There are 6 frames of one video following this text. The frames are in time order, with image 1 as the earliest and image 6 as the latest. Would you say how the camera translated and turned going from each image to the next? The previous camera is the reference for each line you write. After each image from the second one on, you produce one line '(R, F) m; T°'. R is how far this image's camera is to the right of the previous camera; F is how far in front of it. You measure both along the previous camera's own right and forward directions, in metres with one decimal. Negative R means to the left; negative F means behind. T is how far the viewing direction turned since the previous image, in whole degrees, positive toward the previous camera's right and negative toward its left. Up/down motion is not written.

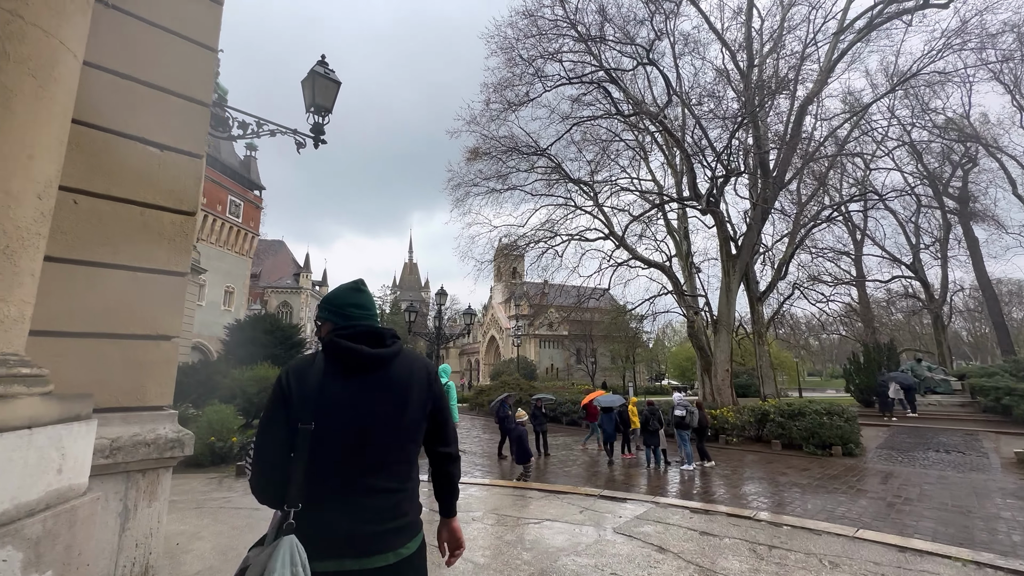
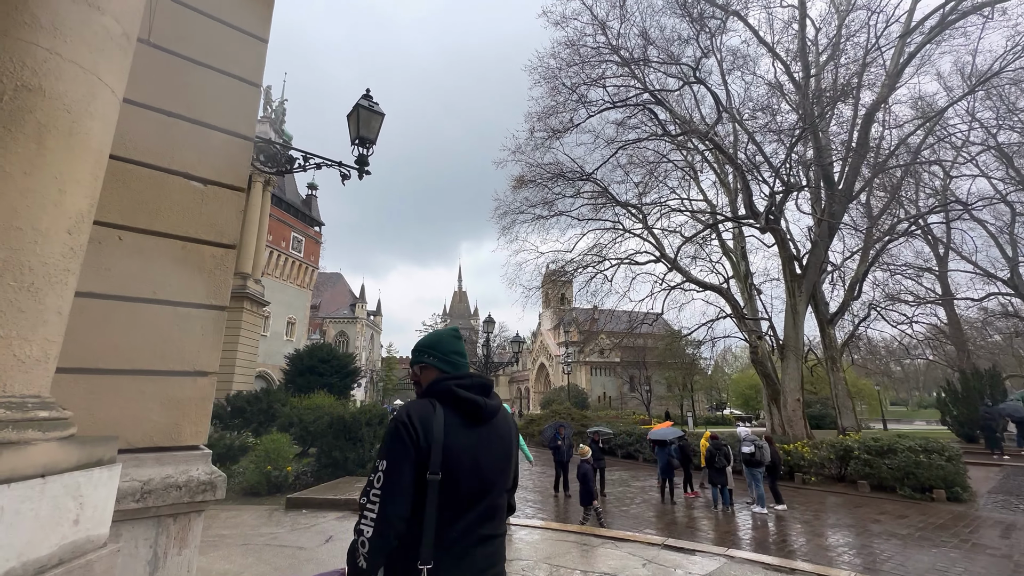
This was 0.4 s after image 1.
(0.0, +0.2) m; -6°
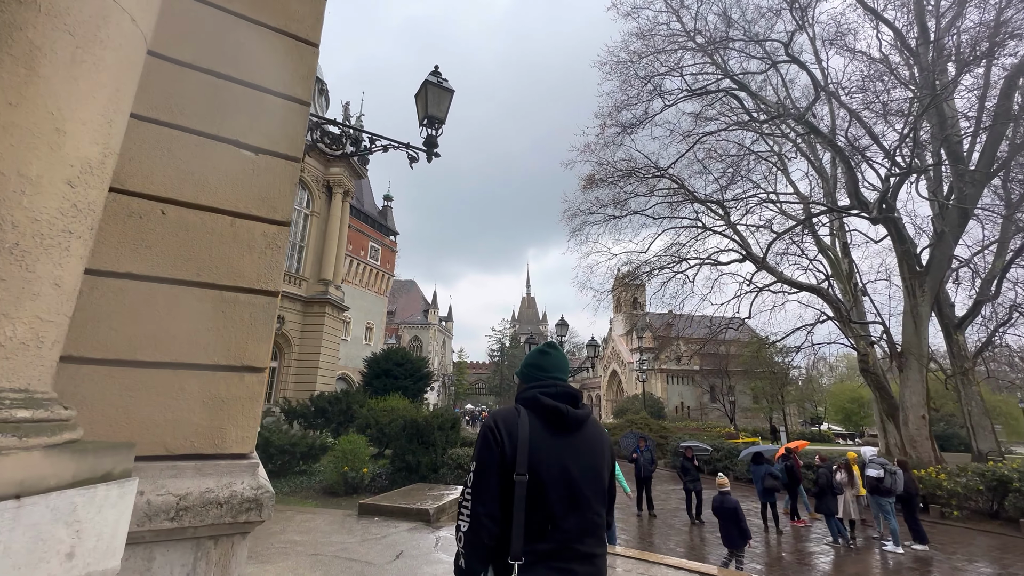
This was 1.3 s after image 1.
(-0.2, +0.5) m; -9°
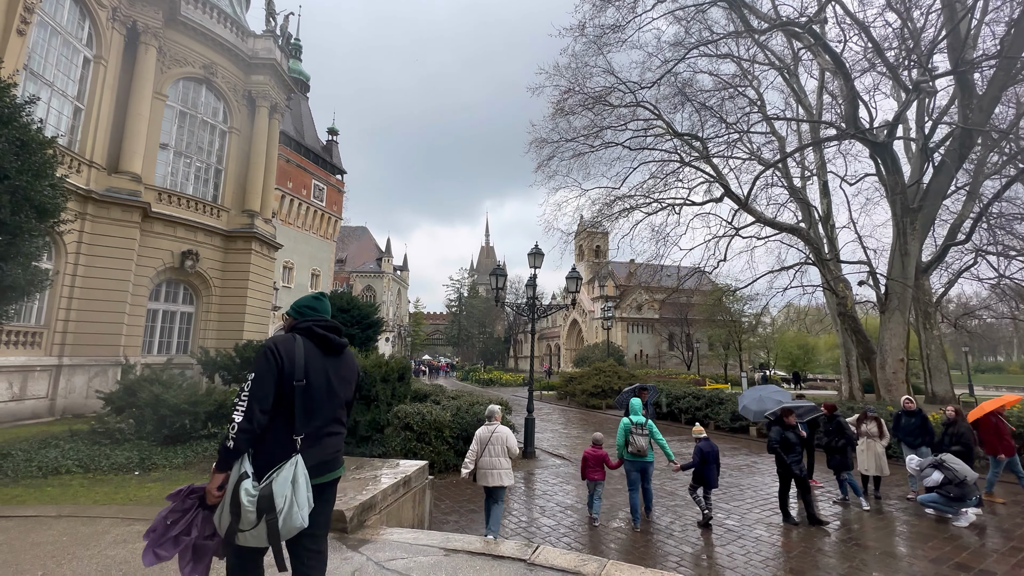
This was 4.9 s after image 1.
(-0.1, +2.3) m; +5°
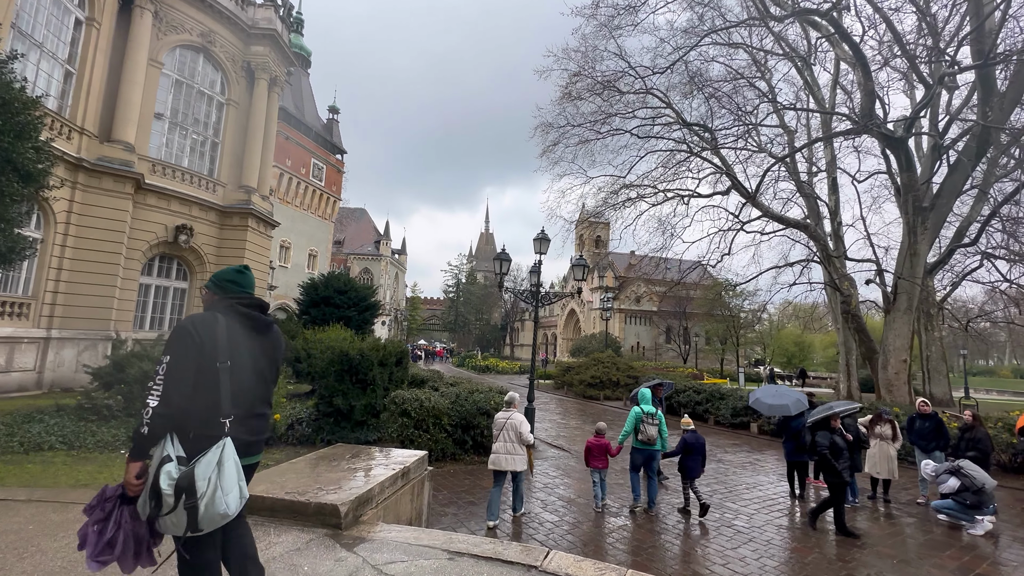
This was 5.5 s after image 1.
(-0.1, +0.3) m; 0°
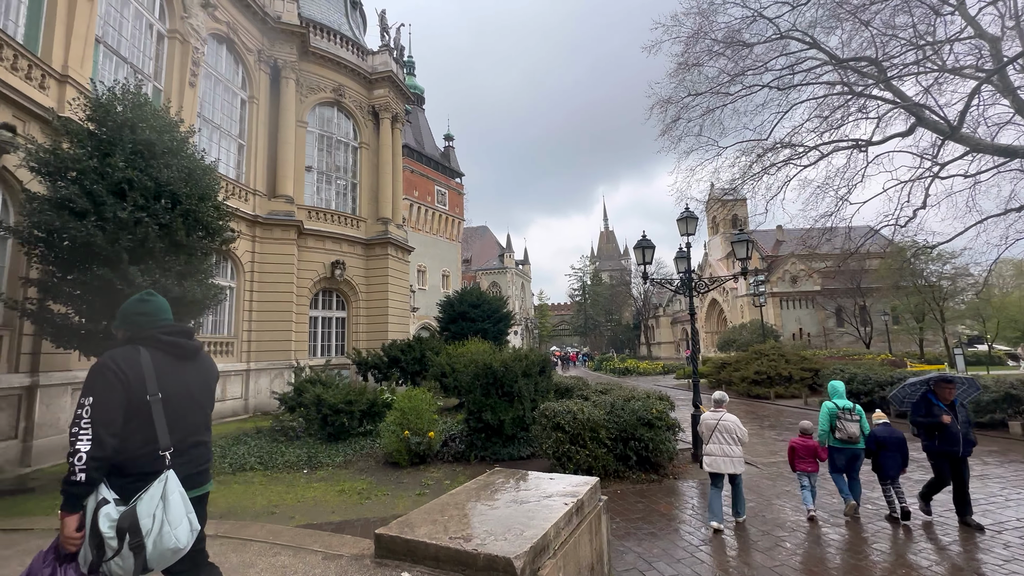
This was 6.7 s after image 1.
(-0.4, +0.7) m; -16°
